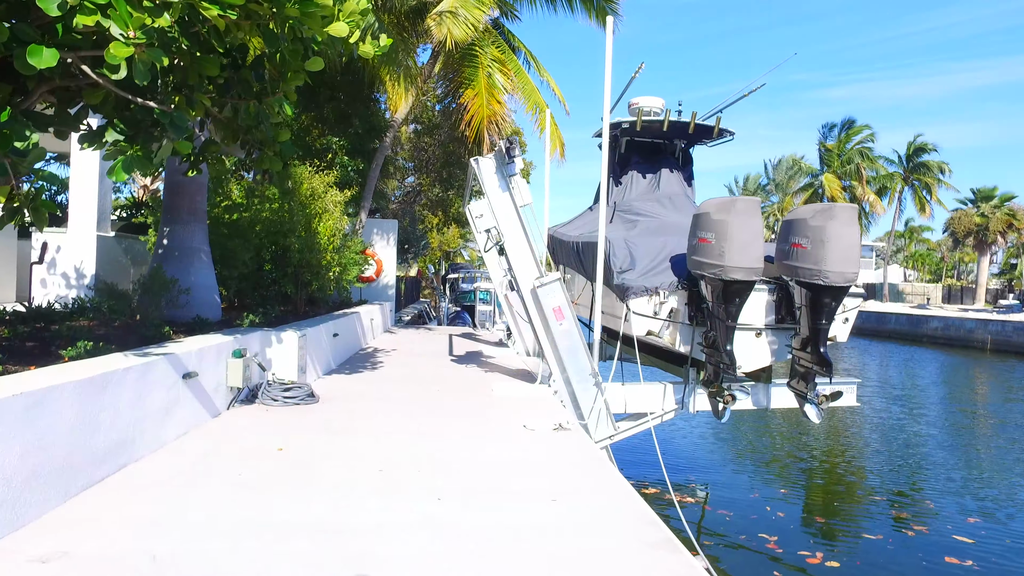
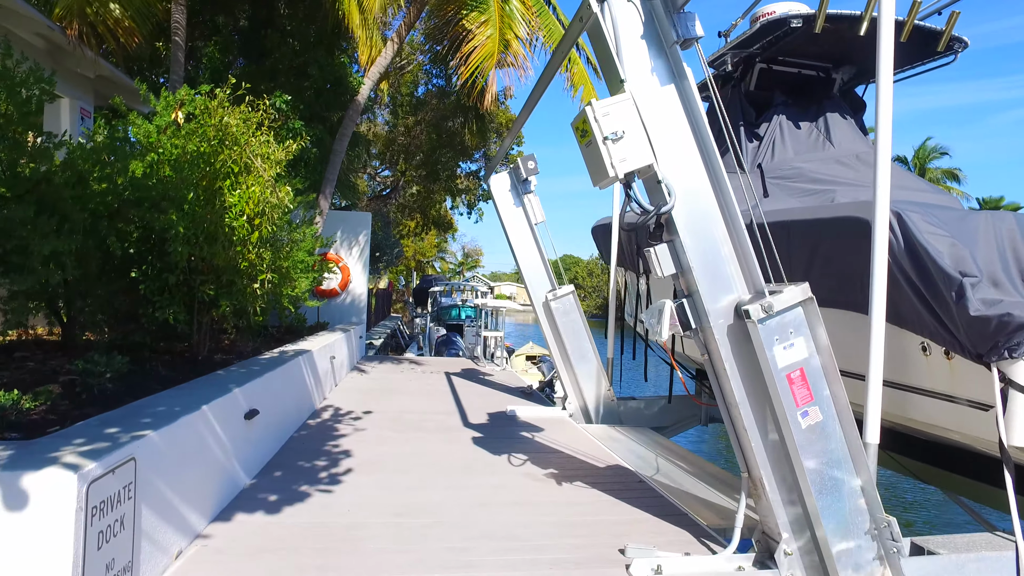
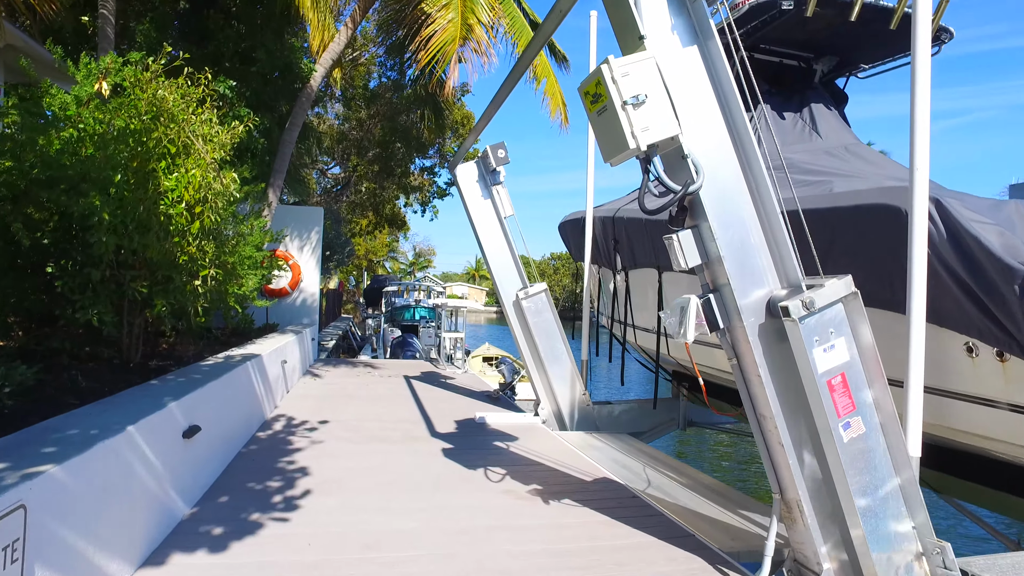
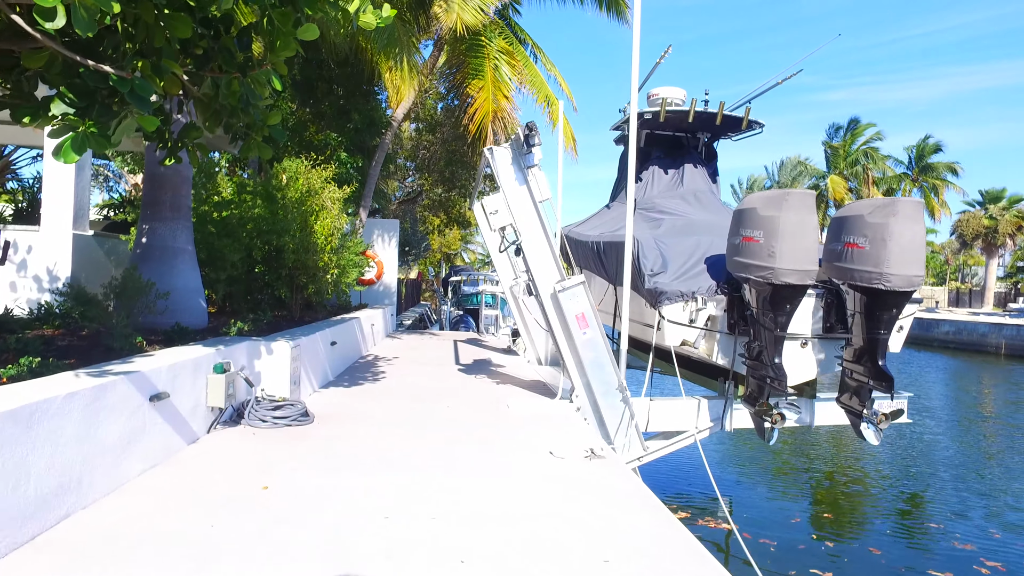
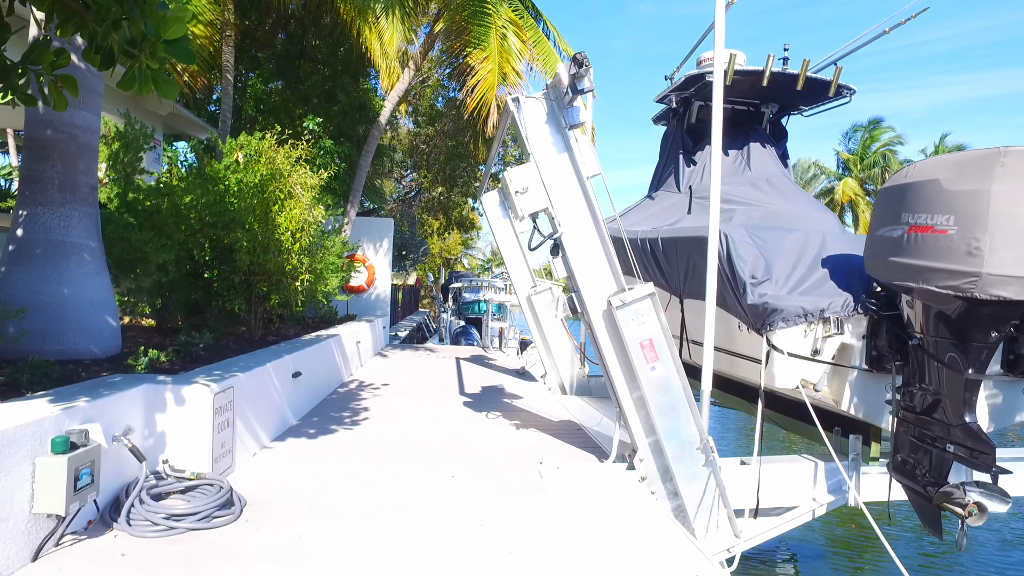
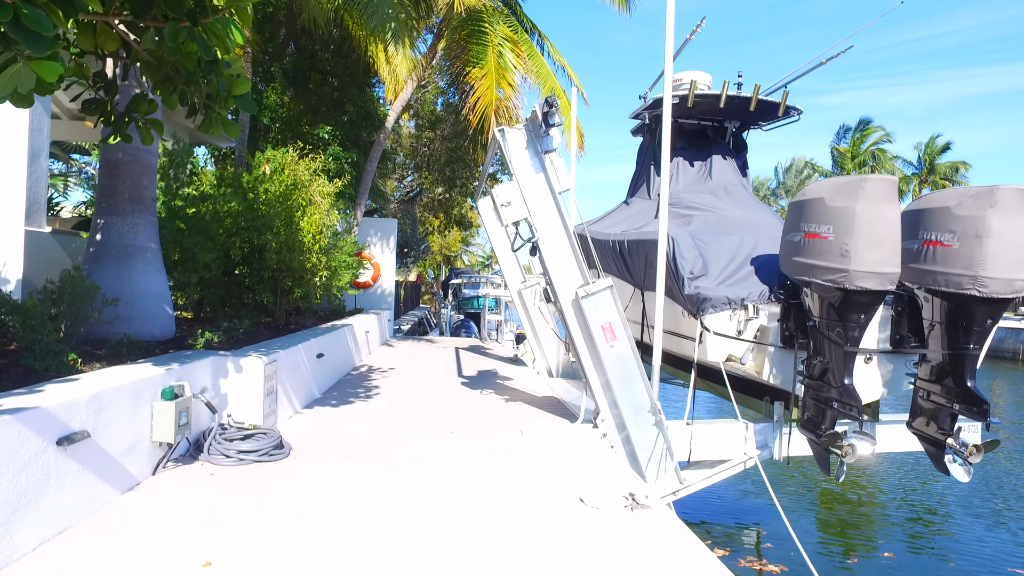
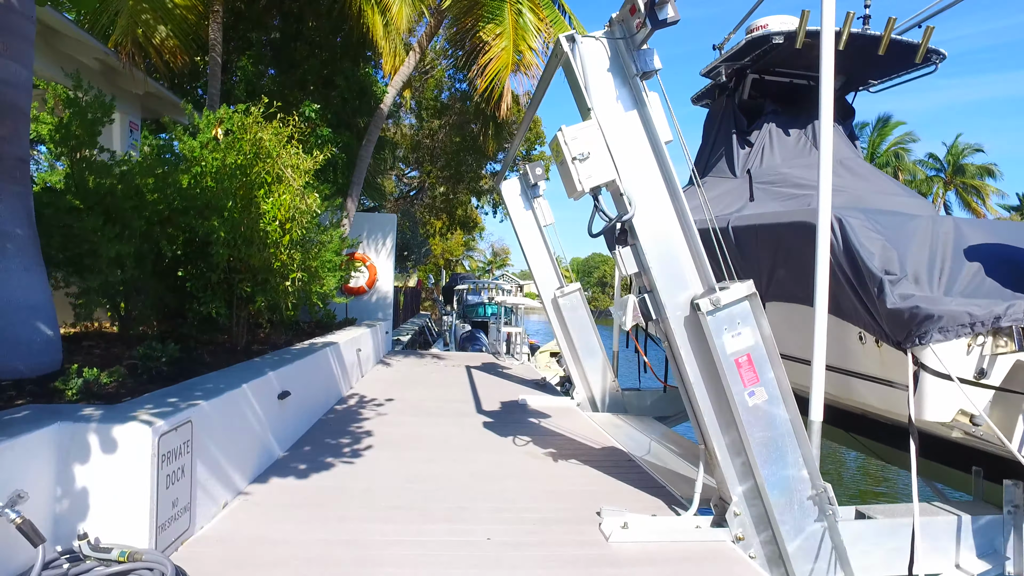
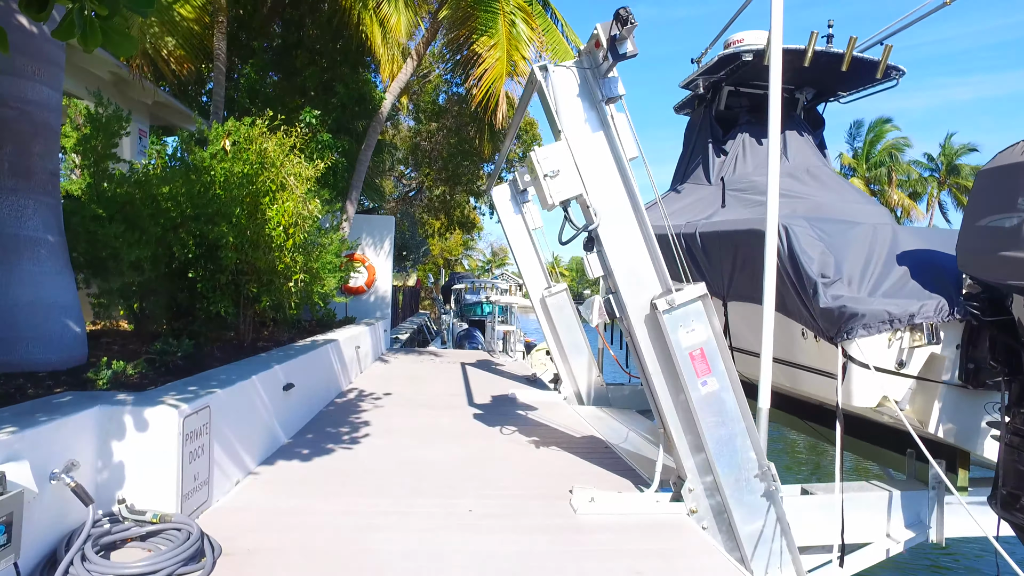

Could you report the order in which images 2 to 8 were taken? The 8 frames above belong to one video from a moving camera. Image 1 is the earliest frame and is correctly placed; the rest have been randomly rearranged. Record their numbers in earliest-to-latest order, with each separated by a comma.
4, 6, 5, 8, 7, 2, 3
